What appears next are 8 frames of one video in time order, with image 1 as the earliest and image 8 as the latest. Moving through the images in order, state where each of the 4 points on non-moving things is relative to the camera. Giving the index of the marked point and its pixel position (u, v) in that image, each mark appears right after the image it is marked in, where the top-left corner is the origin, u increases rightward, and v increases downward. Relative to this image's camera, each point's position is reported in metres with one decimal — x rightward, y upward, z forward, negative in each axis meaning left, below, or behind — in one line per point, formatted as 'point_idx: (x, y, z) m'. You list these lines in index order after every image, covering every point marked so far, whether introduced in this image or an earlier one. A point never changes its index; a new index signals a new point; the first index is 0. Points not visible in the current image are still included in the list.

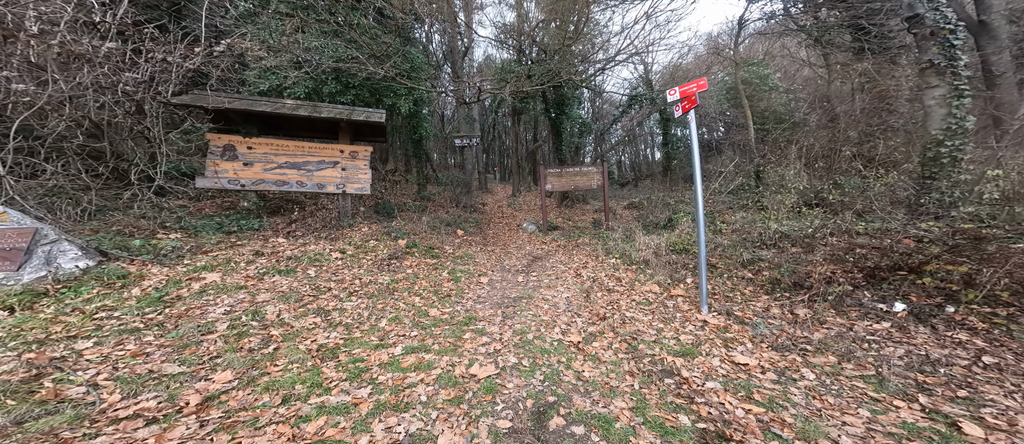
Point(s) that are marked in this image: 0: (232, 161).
0: (-4.9, +1.1, +6.5) m
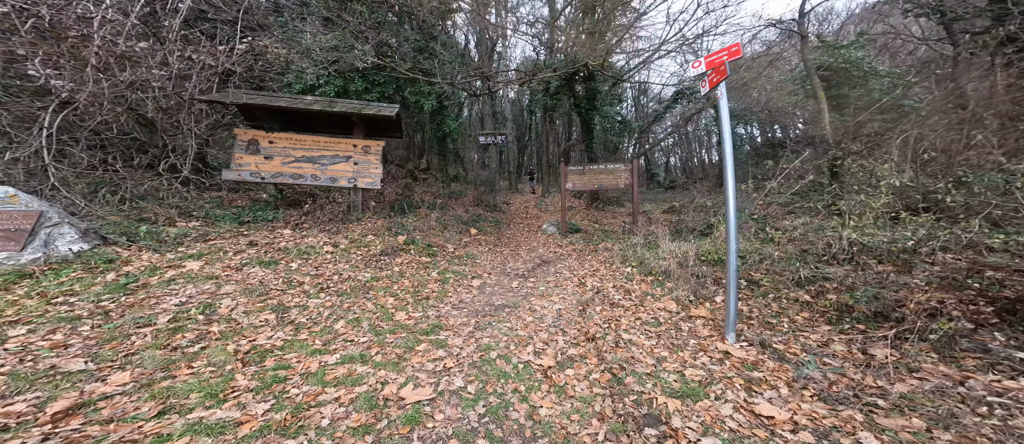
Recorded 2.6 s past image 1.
0: (-4.8, +1.2, +6.6) m
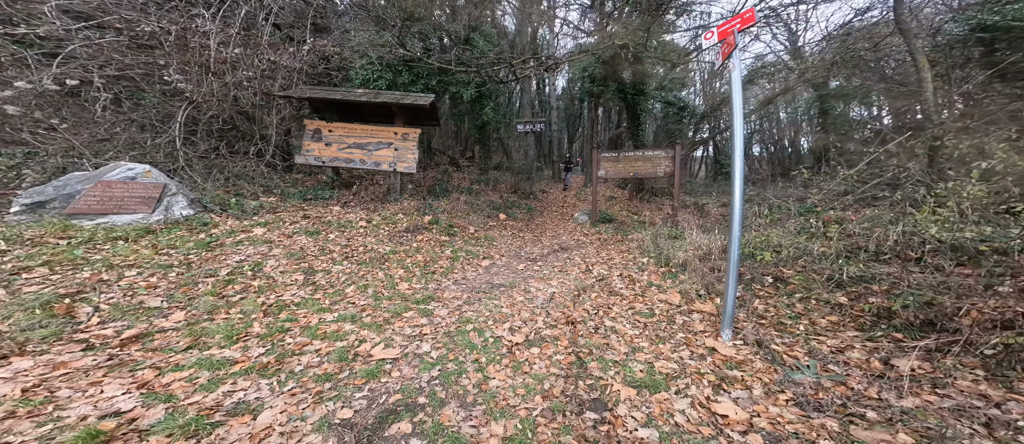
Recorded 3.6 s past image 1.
0: (-4.2, +1.7, +7.6) m
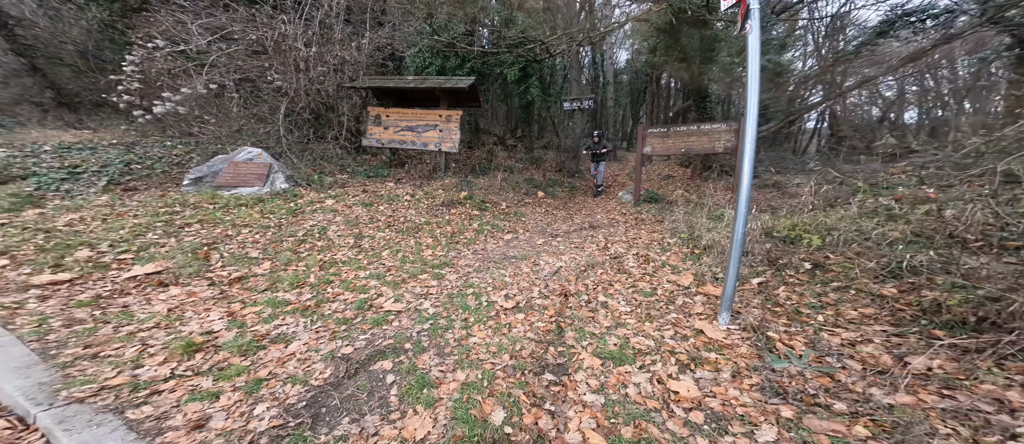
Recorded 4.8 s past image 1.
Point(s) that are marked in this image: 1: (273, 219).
0: (-3.1, +2.3, +8.6) m
1: (-3.9, +0.1, +6.1) m
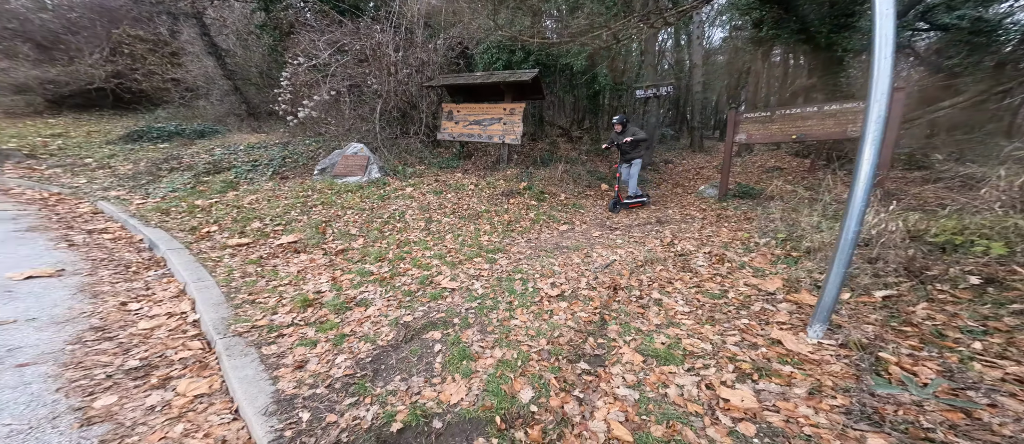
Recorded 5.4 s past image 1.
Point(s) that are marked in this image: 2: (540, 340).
0: (-1.4, +2.5, +9.1) m
1: (-2.8, +0.4, +6.9) m
2: (+0.3, -1.0, +3.1) m
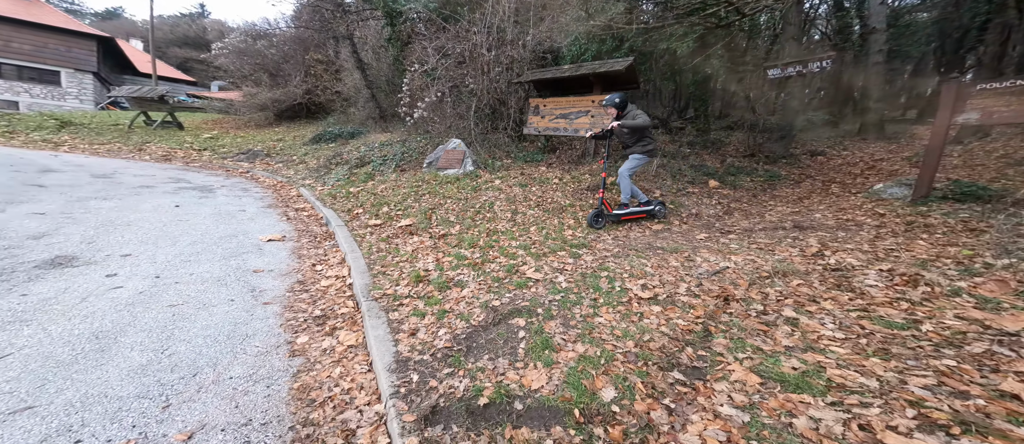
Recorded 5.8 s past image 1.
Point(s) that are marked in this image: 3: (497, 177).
0: (+0.8, +2.7, +9.2) m
1: (-1.2, +0.5, +7.3) m
2: (+0.9, -1.0, +3.0) m
3: (-0.4, +0.9, +8.1) m
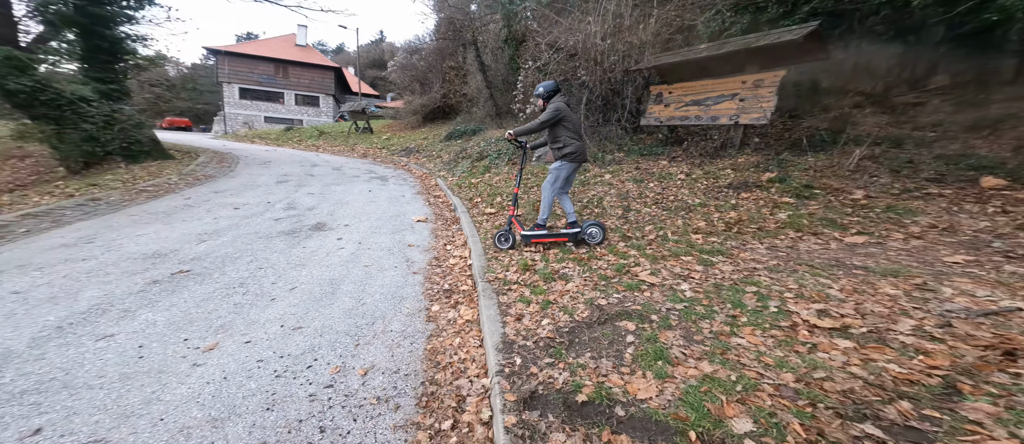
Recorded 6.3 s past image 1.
0: (+3.4, +2.7, +8.5) m
1: (+1.0, +0.7, +7.3) m
2: (+1.8, -1.0, +2.6) m
3: (+2.0, +1.0, +7.8) m
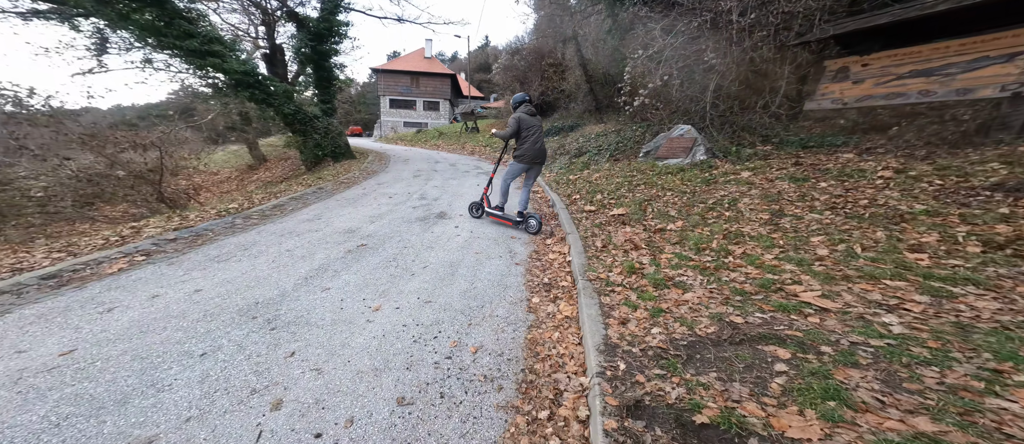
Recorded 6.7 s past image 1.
0: (+5.8, +2.6, +7.0) m
1: (+3.1, +0.6, +6.6) m
2: (+2.5, -1.1, +1.8) m
3: (+4.2, +1.0, +6.8) m
